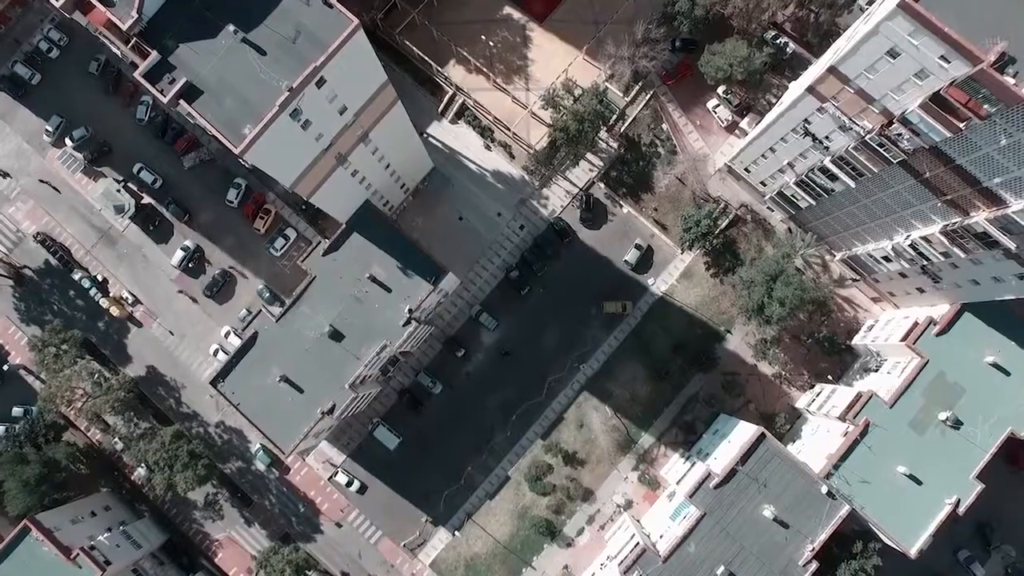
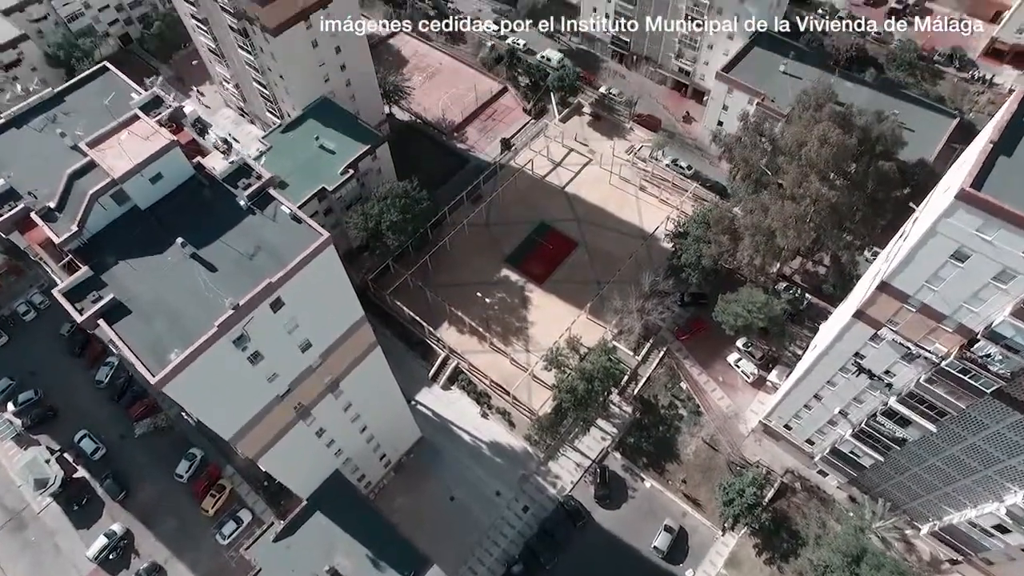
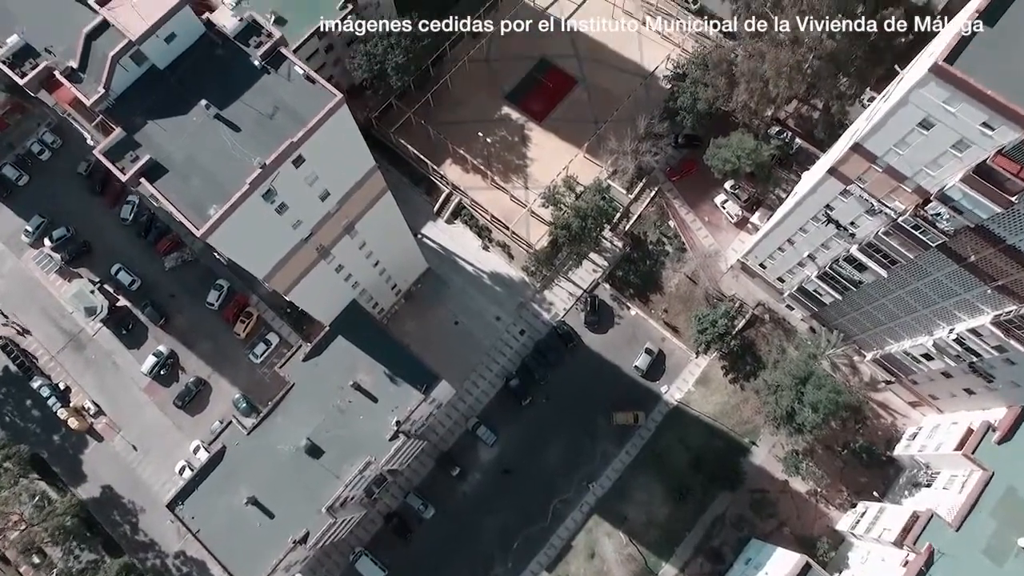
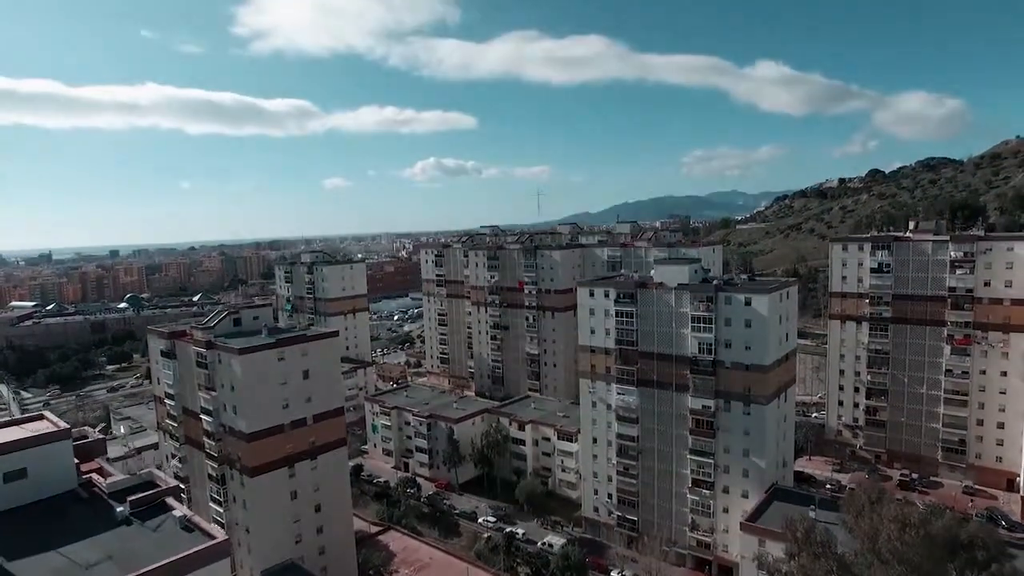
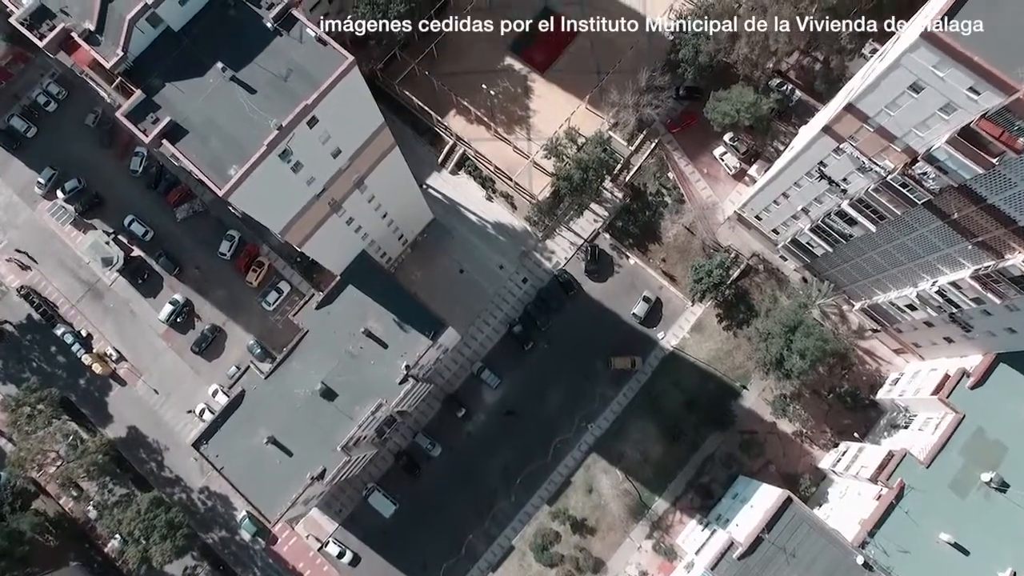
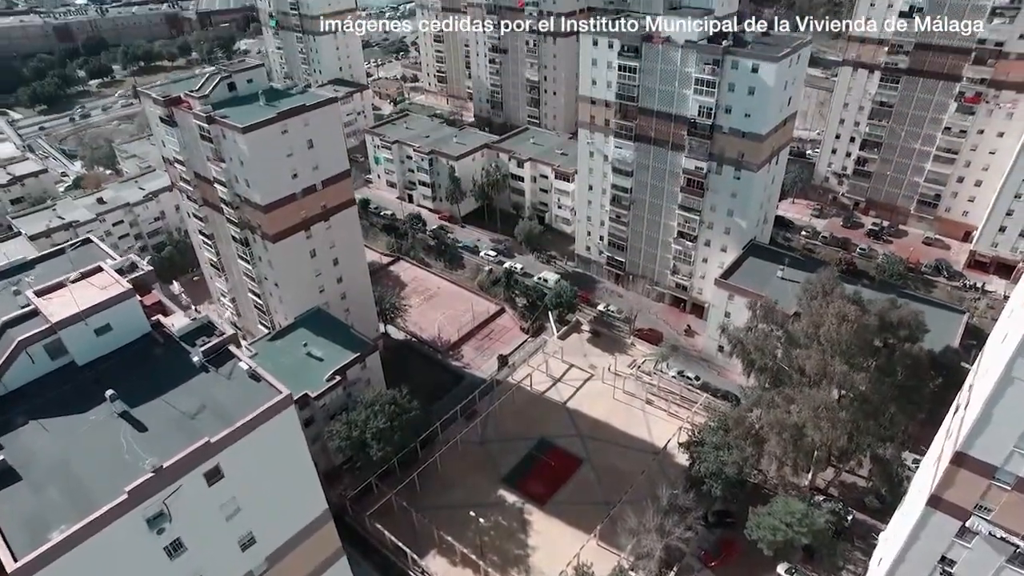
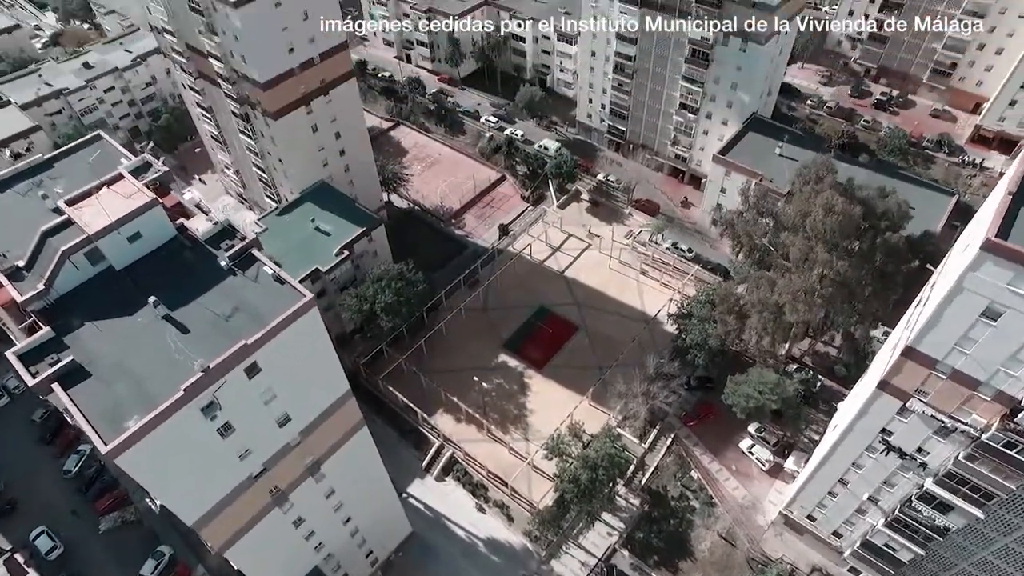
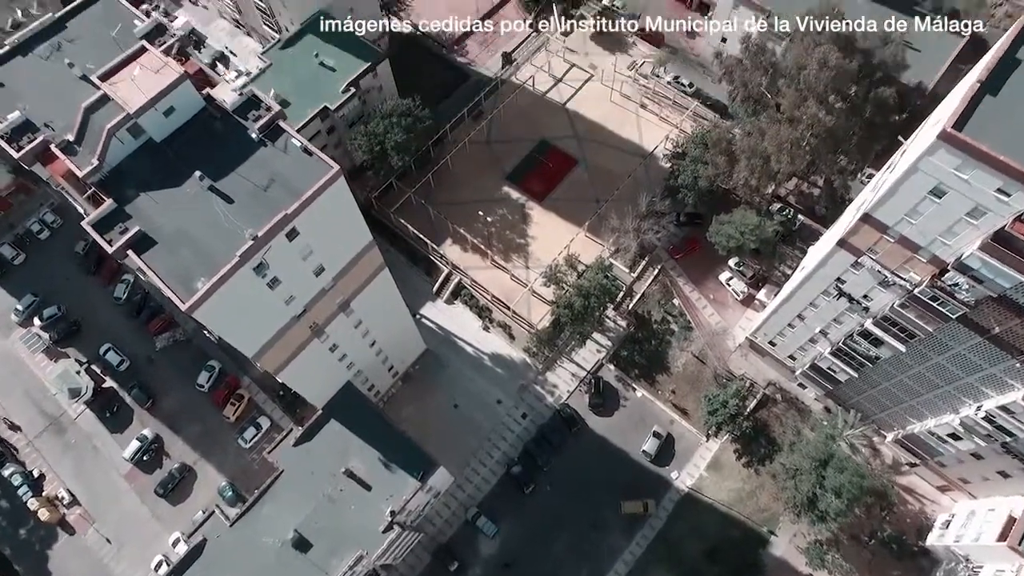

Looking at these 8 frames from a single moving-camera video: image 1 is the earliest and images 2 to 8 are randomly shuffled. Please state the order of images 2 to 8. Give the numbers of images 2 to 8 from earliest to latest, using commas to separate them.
5, 3, 8, 2, 7, 6, 4
